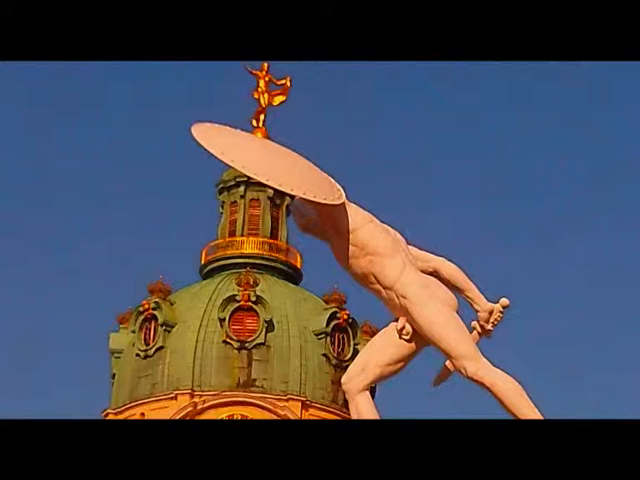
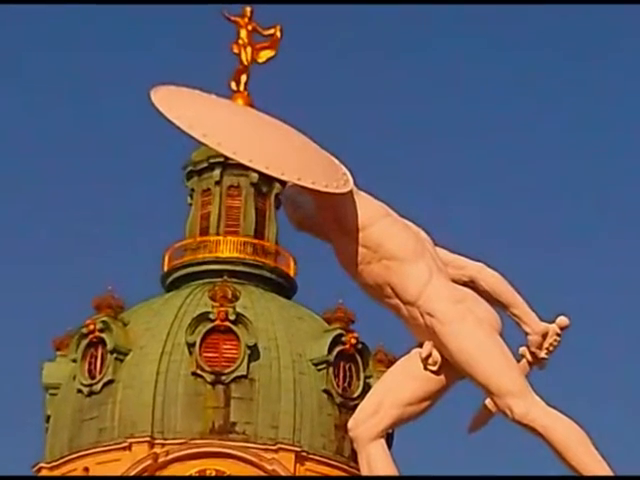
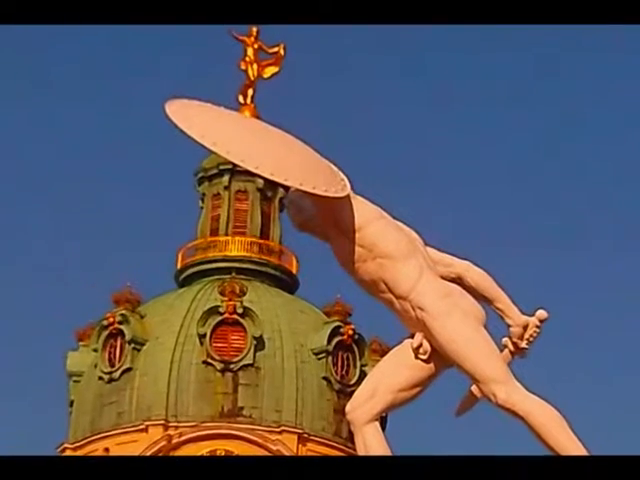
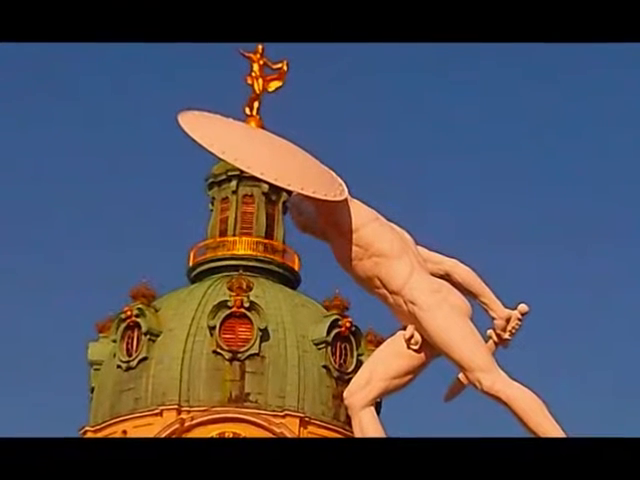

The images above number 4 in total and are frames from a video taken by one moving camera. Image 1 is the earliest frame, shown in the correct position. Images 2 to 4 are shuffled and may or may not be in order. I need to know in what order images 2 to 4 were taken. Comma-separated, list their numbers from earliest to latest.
4, 3, 2
